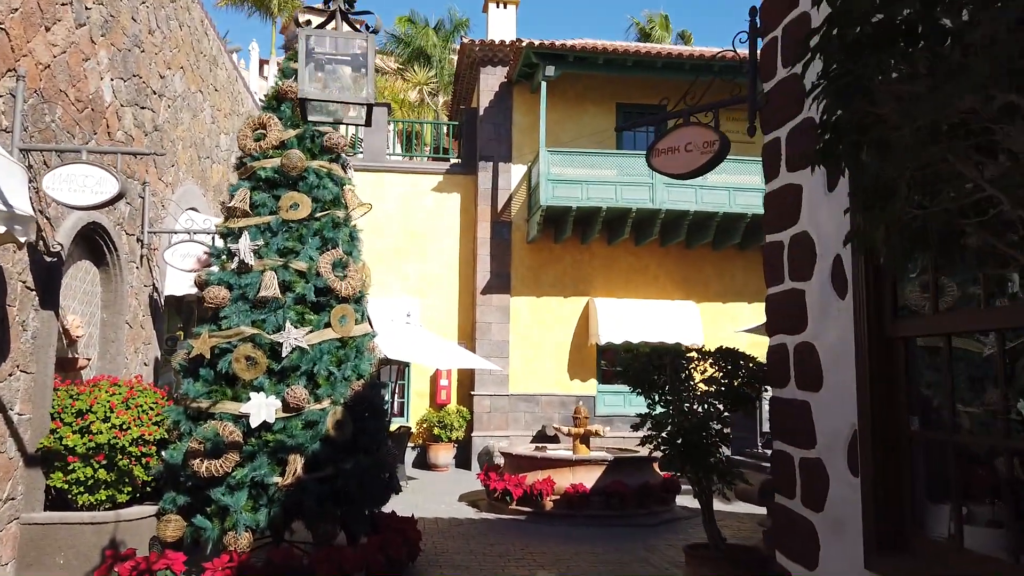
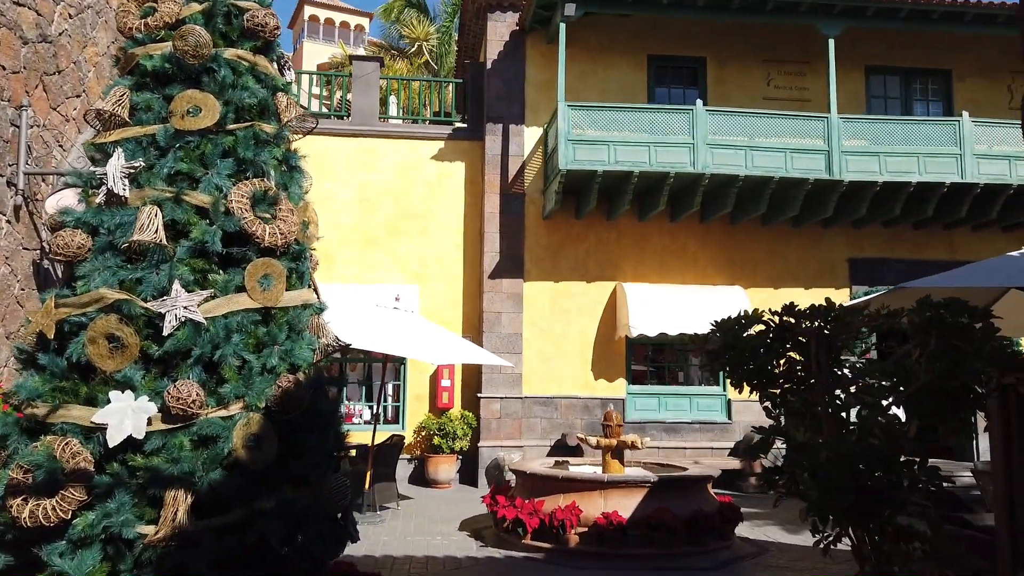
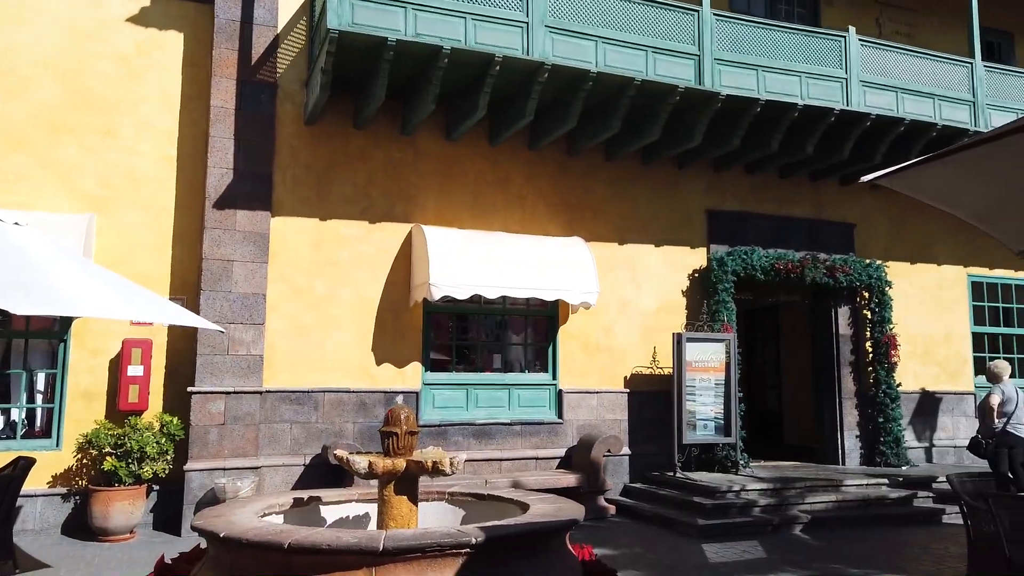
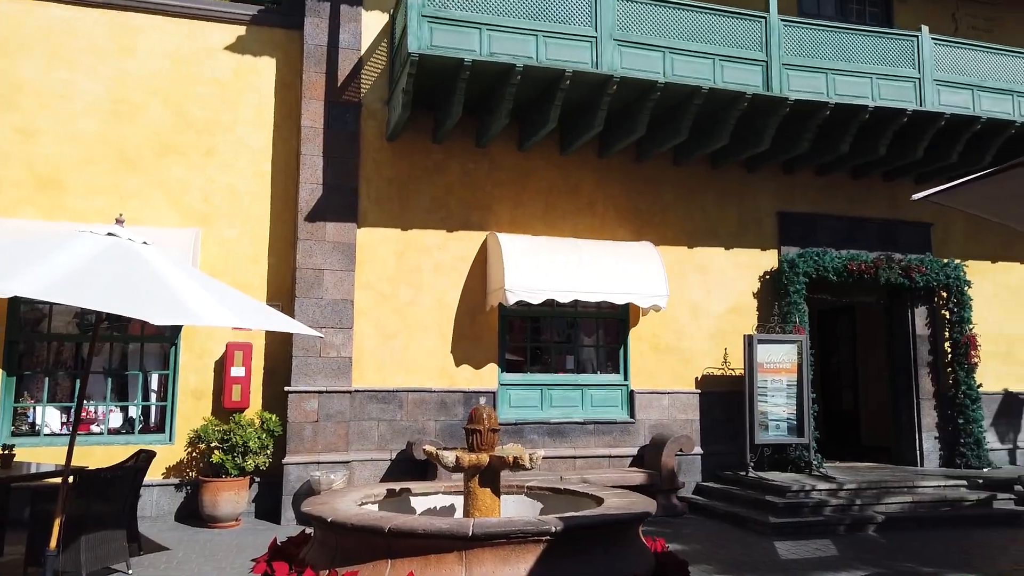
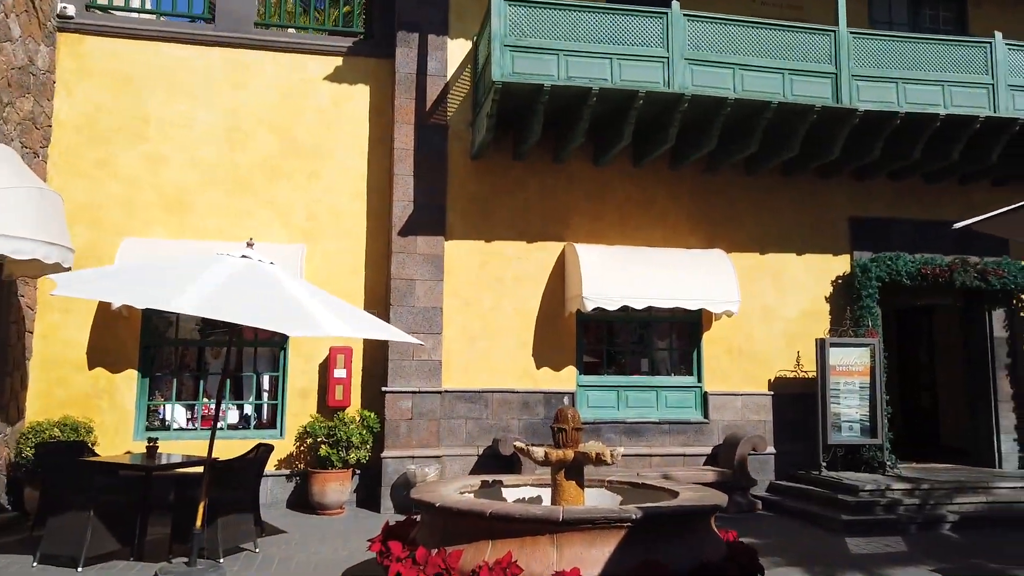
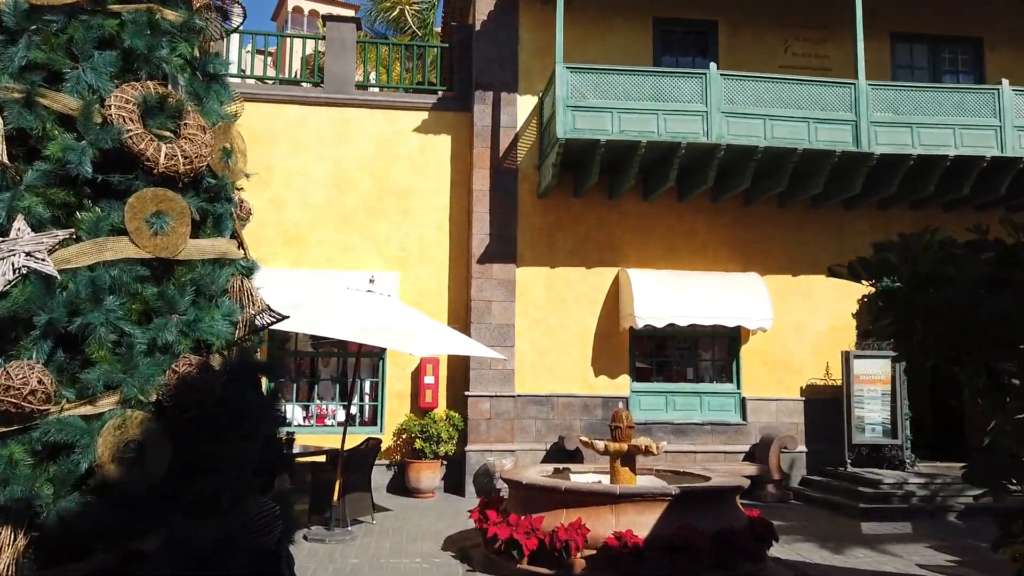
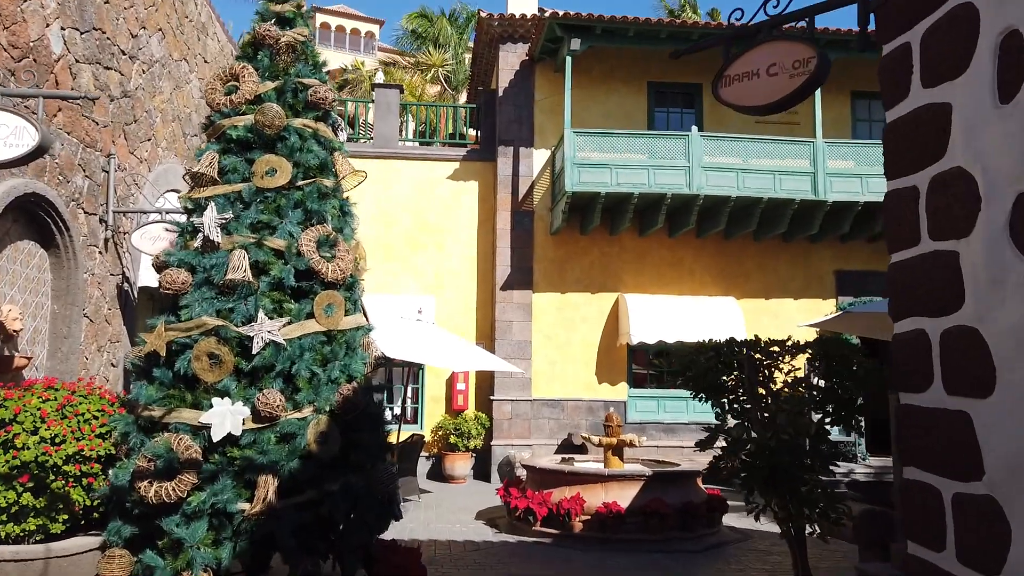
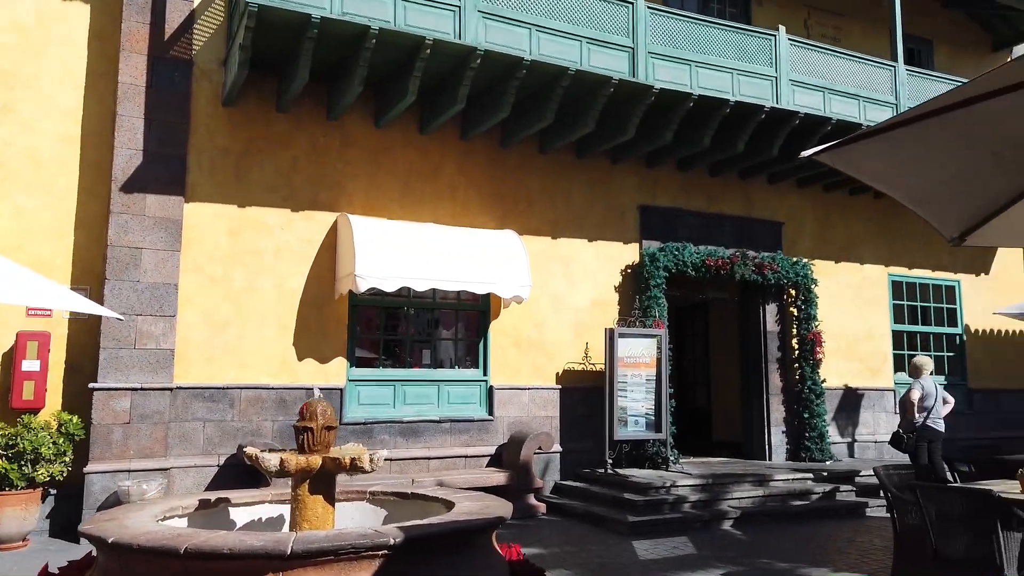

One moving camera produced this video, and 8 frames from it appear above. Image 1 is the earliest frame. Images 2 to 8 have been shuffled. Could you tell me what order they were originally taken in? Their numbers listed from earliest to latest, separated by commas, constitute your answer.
7, 2, 6, 5, 4, 3, 8
